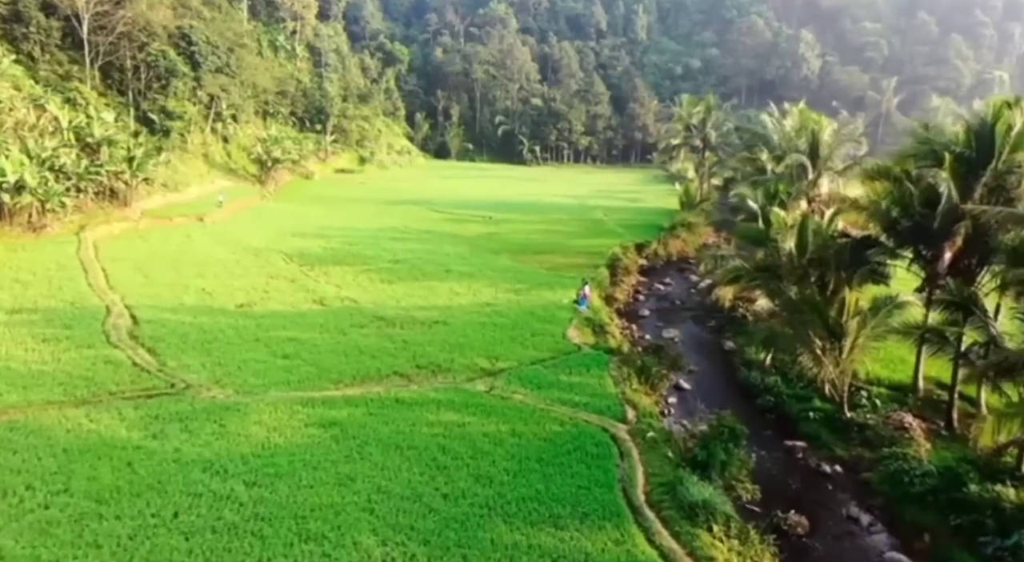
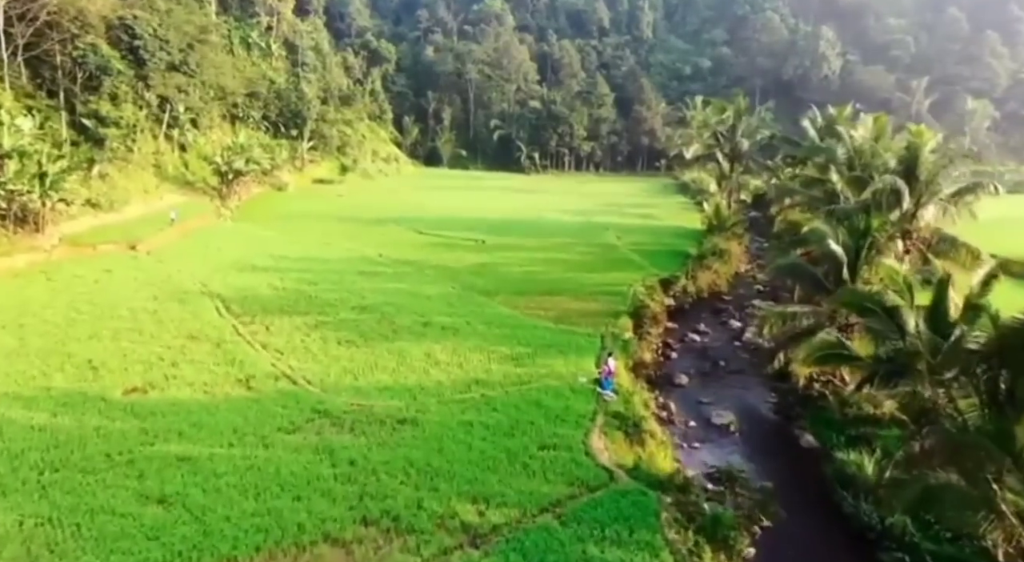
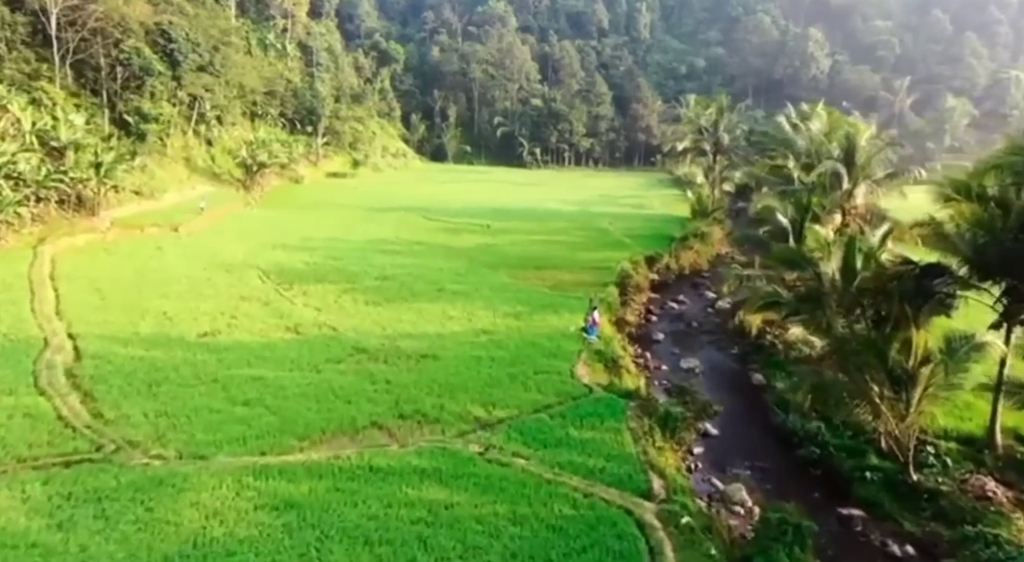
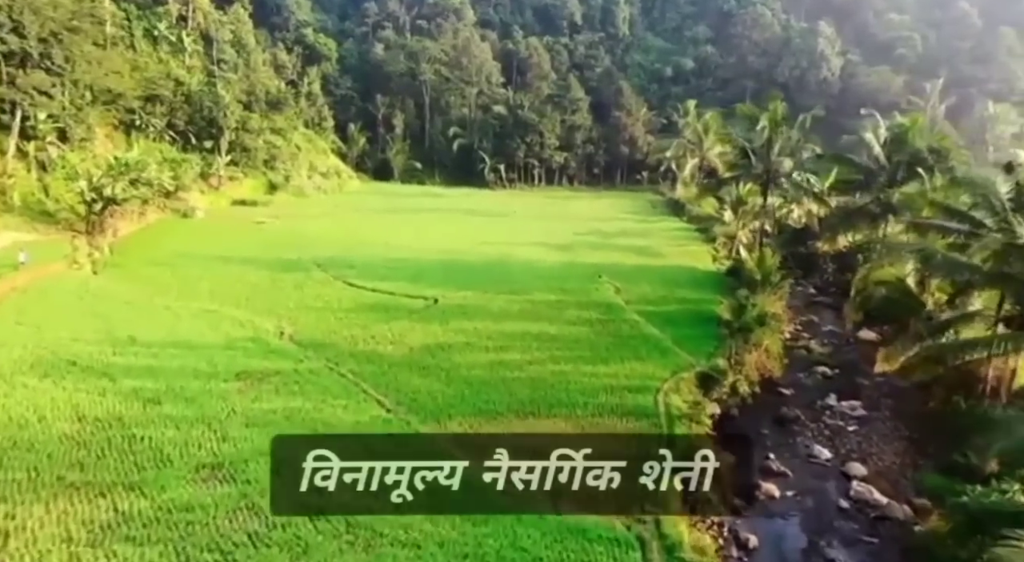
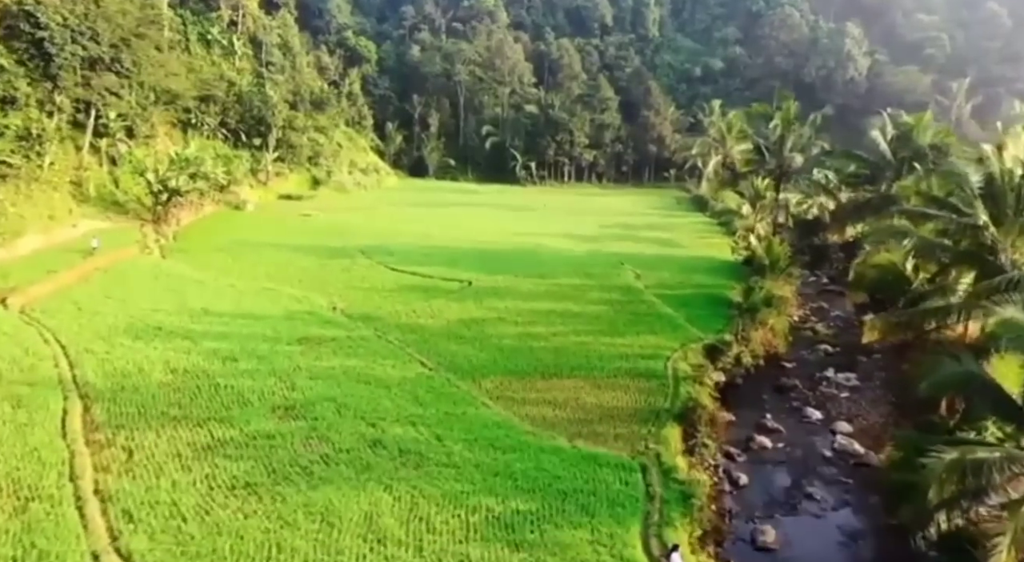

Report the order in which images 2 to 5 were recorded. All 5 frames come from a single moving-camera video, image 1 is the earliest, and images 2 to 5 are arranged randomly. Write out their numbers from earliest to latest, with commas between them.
3, 2, 5, 4
